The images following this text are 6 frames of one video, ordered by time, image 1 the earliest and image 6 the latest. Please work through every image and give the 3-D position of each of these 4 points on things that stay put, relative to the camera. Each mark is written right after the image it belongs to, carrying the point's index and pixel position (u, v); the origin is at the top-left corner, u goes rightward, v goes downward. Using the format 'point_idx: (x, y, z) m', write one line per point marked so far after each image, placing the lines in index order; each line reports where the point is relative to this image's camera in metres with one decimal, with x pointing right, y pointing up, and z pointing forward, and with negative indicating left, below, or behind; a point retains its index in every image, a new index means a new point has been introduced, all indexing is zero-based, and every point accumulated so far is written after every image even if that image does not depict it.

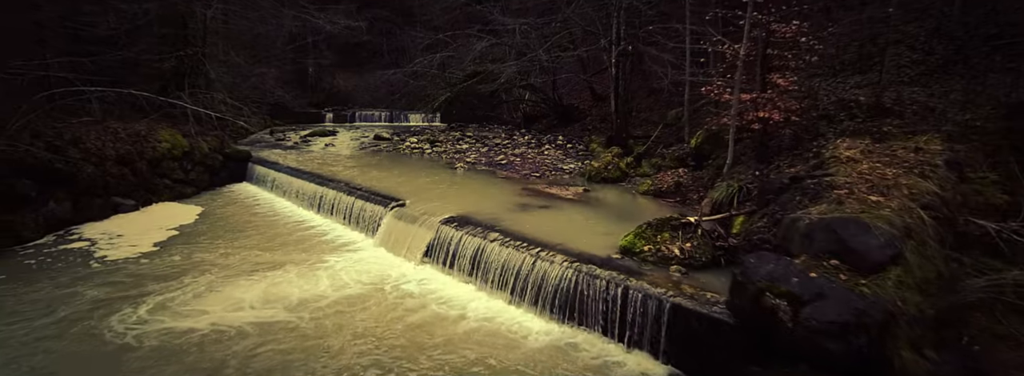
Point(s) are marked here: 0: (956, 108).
0: (+8.0, +1.4, +8.0) m
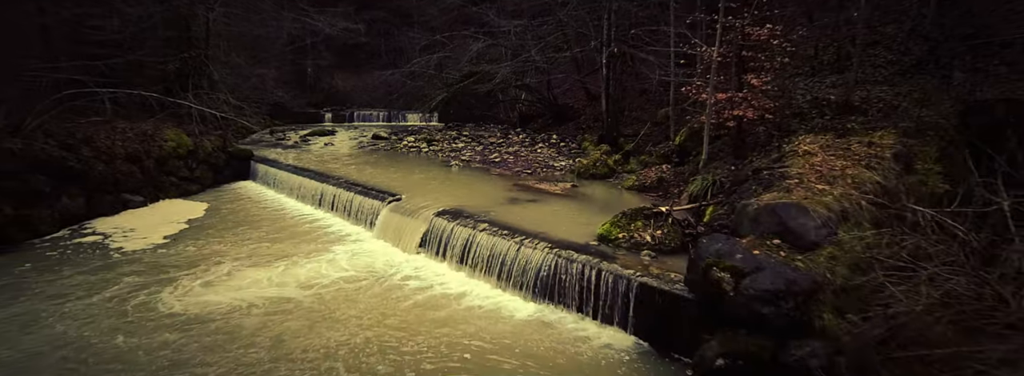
0: (+7.7, +1.6, +8.5) m
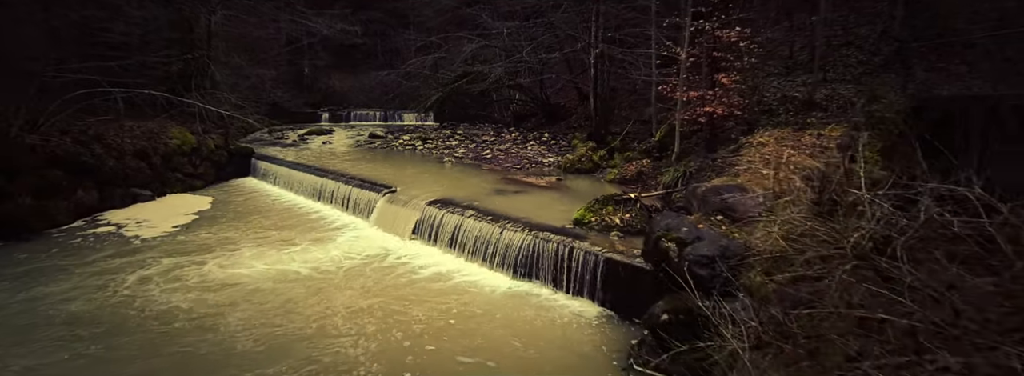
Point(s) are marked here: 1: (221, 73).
0: (+7.5, +1.8, +9.3) m
1: (-12.3, +4.8, +18.8) m
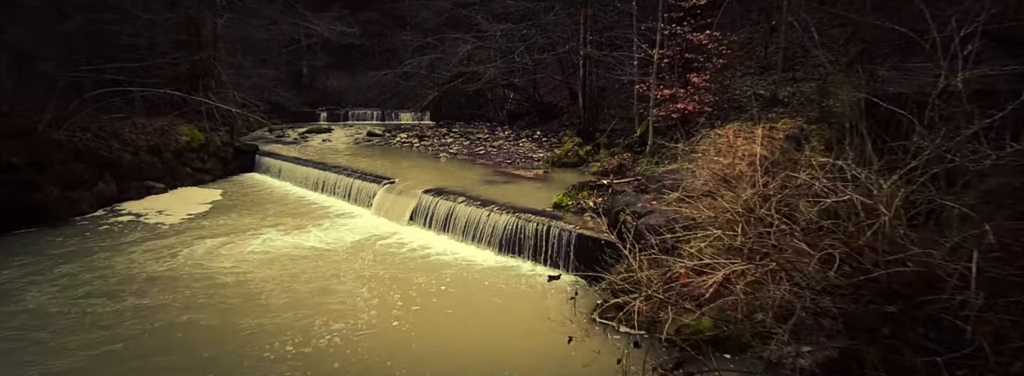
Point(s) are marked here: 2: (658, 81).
0: (+7.2, +2.0, +10.2) m
1: (-12.6, +5.0, +19.6) m
2: (+3.8, +2.8, +11.8) m
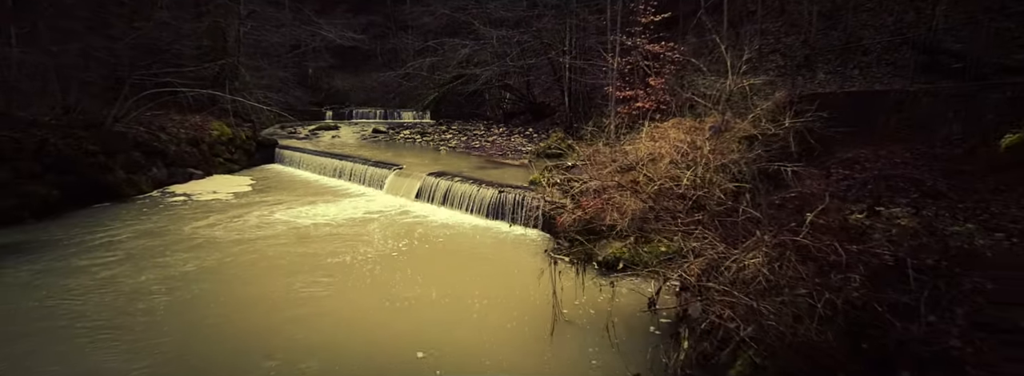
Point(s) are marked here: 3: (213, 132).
0: (+6.9, +2.4, +12.2) m
1: (-12.9, +5.4, +21.7) m
2: (+3.5, +3.3, +13.9) m
3: (-10.8, +2.1, +16.4) m
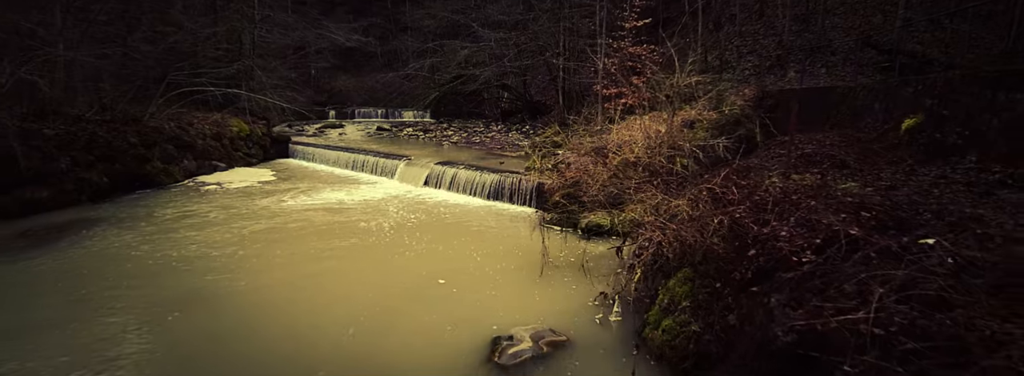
0: (+6.8, +2.9, +13.7) m
1: (-13.1, +5.7, +23.0) m
2: (+3.4, +3.7, +15.3) m
3: (-10.9, +2.4, +17.7) m
